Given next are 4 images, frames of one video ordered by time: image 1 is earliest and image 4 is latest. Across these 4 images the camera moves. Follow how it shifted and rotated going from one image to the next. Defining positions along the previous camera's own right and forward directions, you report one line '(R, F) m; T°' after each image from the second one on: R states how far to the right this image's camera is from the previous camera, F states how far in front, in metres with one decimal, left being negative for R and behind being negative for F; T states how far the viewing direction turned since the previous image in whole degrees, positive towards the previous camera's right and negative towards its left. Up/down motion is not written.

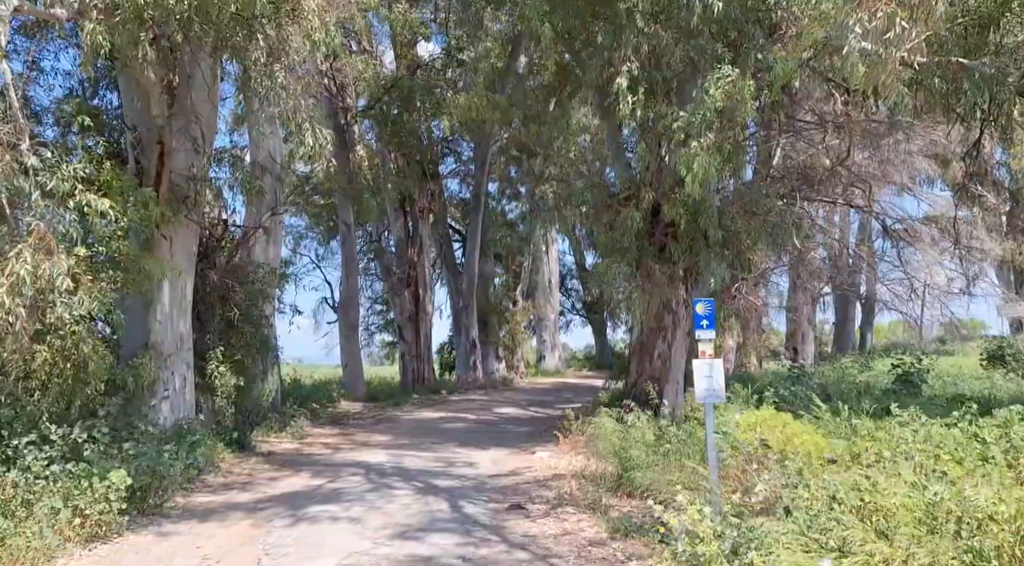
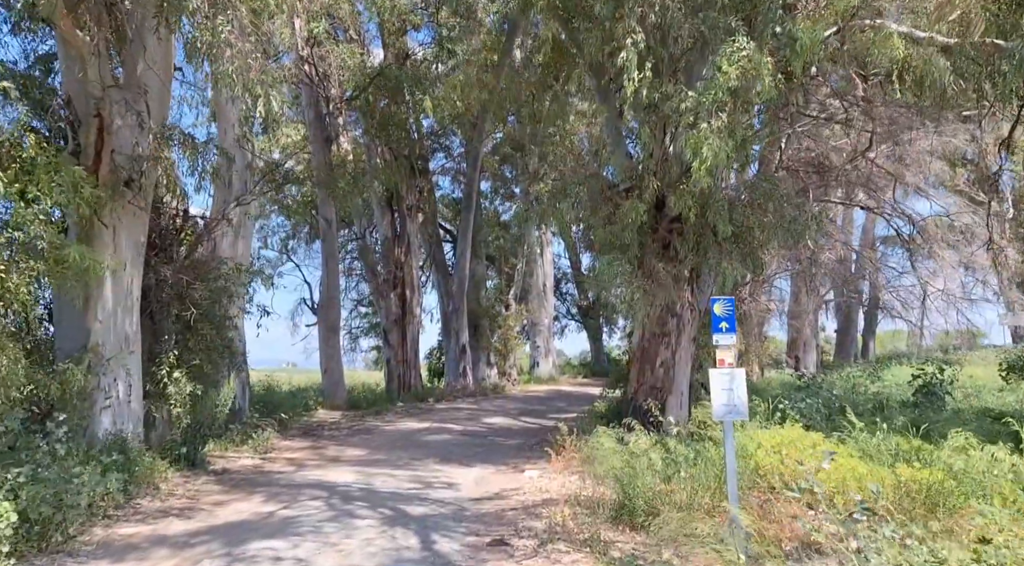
(+0.1, +1.4) m; 0°
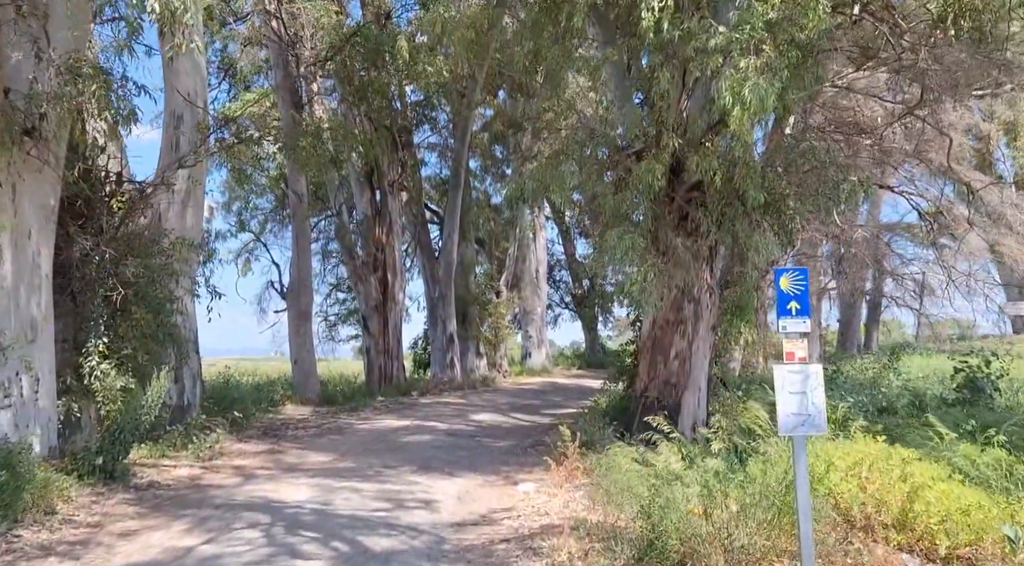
(0.0, +2.0) m; +1°
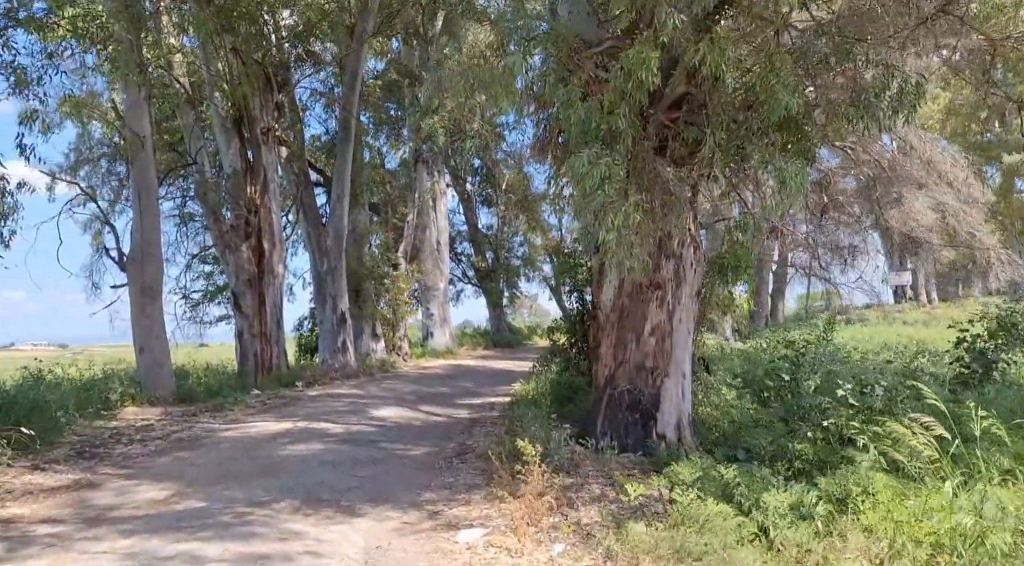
(-0.3, +3.3) m; +7°
